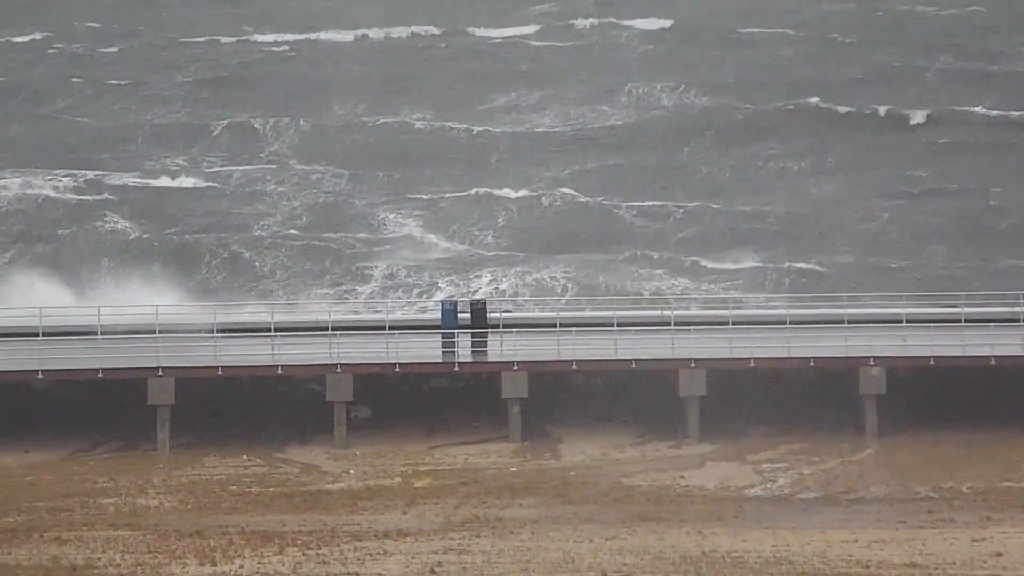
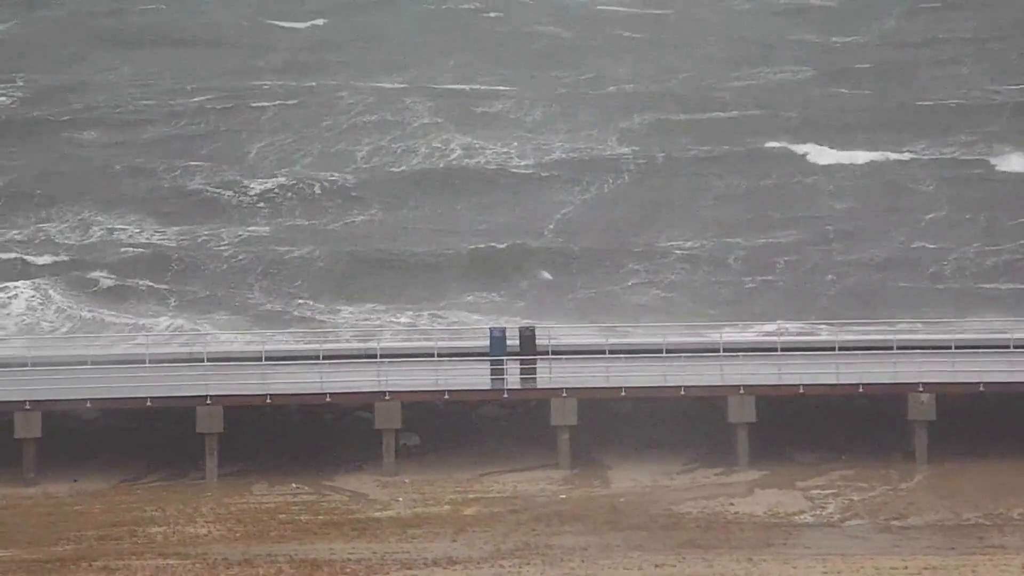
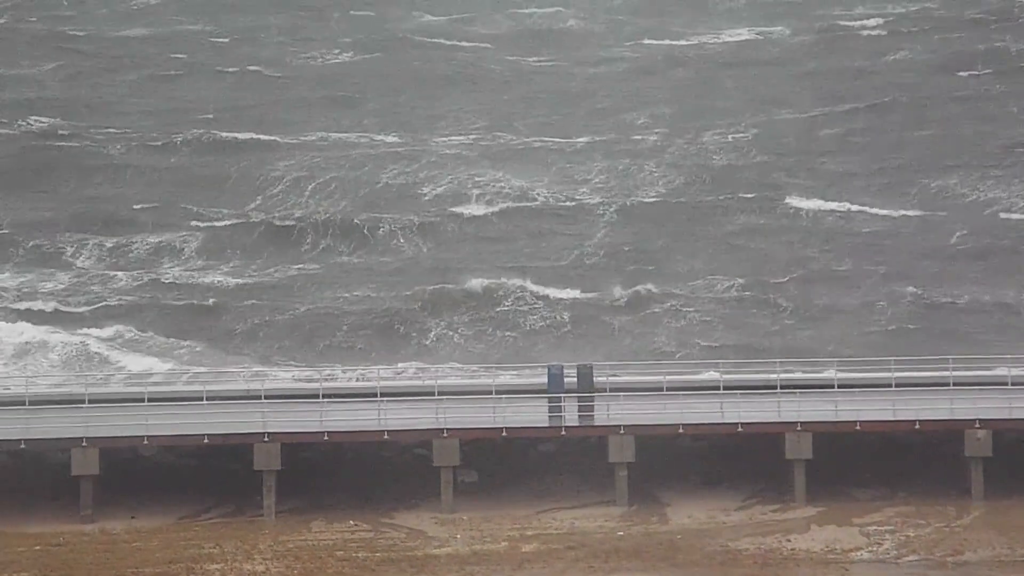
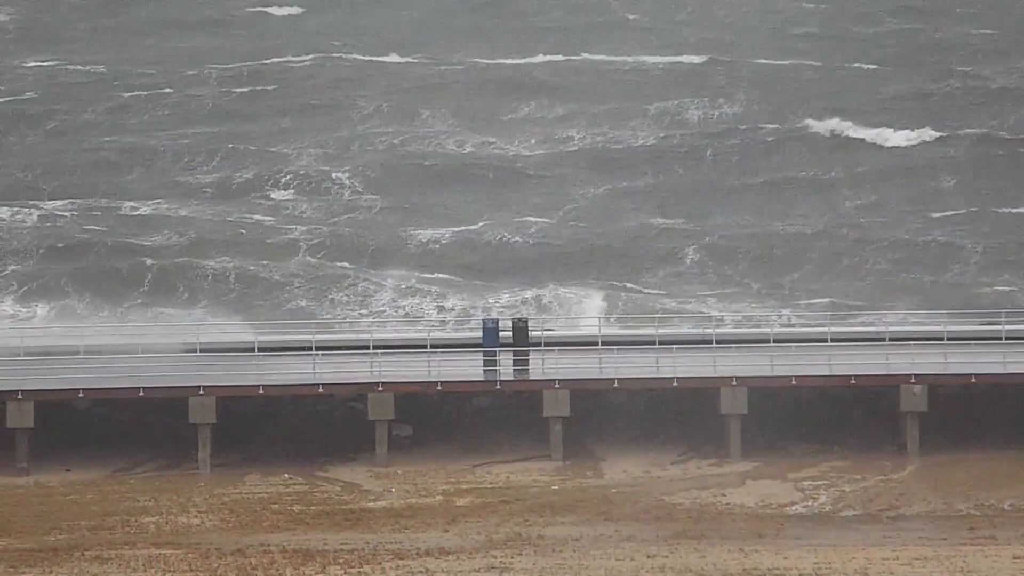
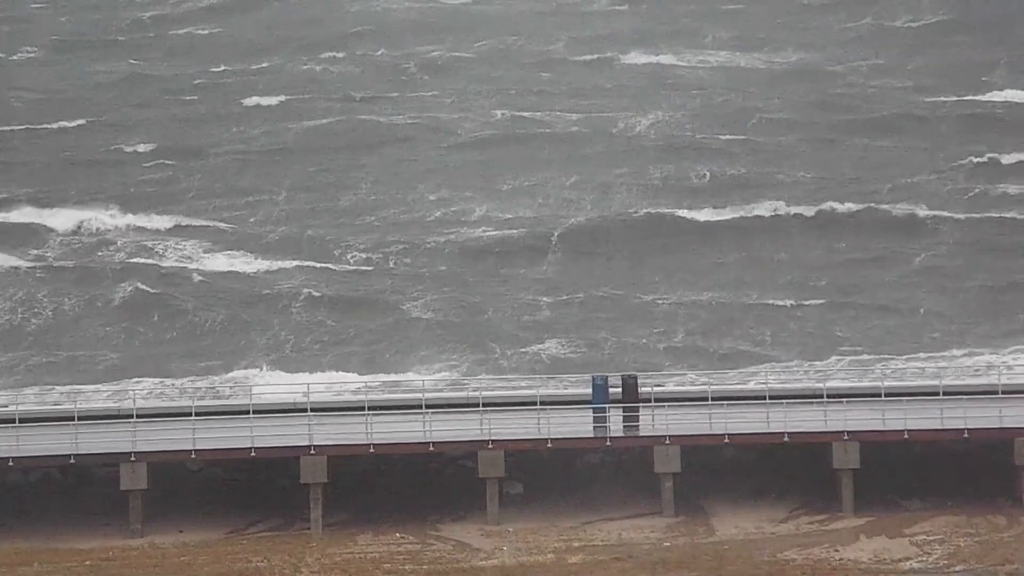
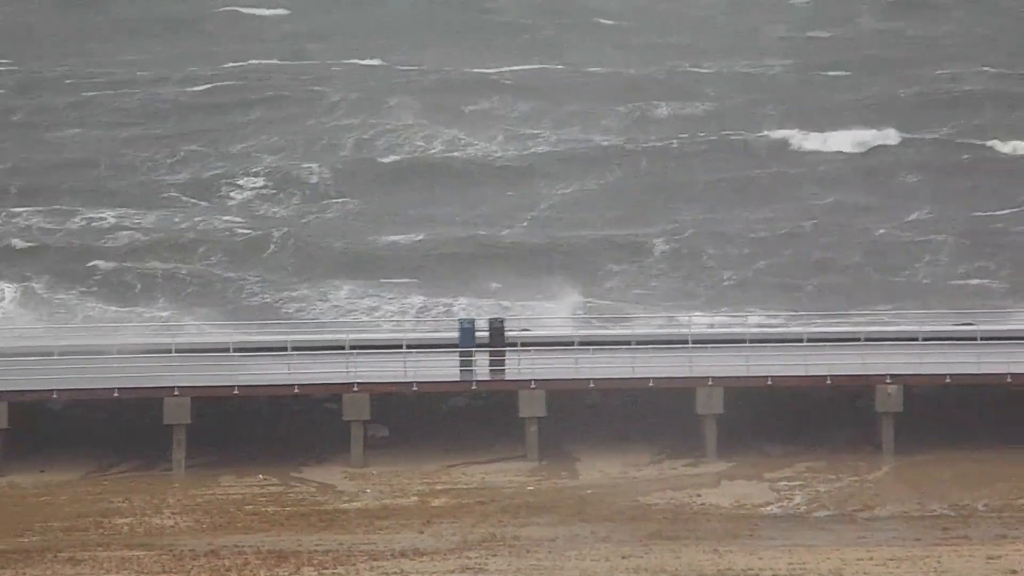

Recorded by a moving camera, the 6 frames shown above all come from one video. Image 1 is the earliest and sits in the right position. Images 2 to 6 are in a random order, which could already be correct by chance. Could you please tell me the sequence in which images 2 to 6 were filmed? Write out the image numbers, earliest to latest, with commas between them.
4, 6, 2, 3, 5
